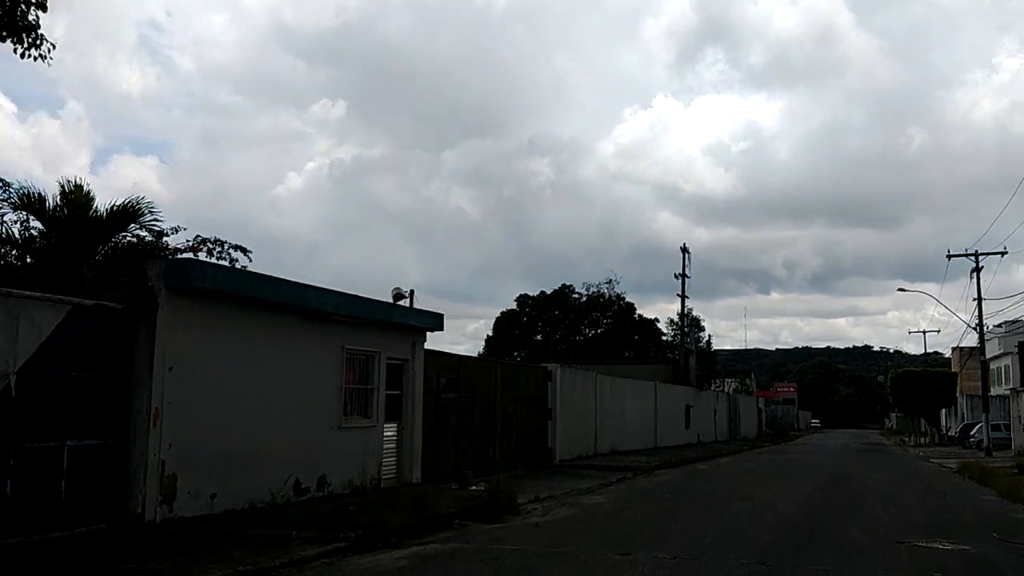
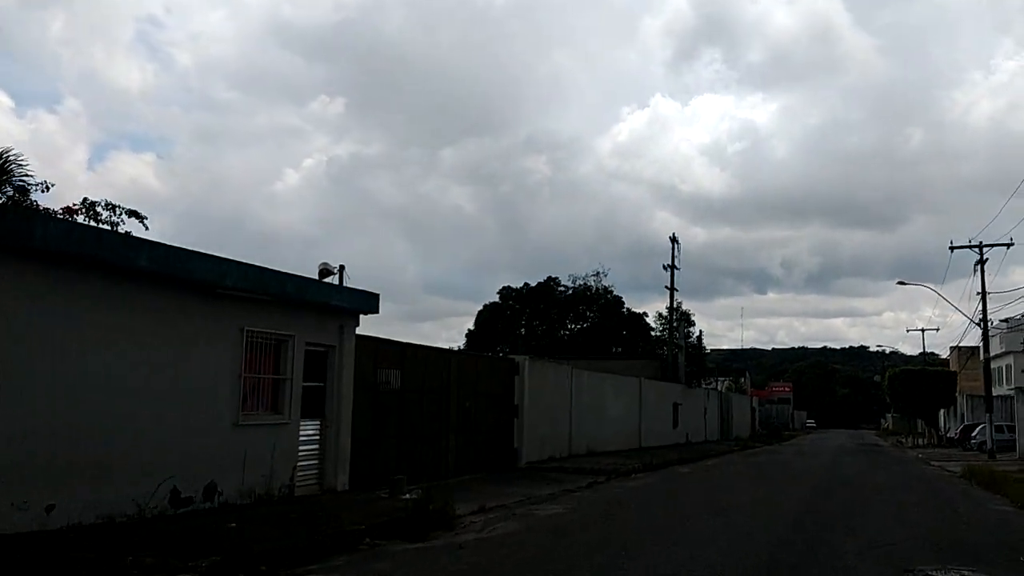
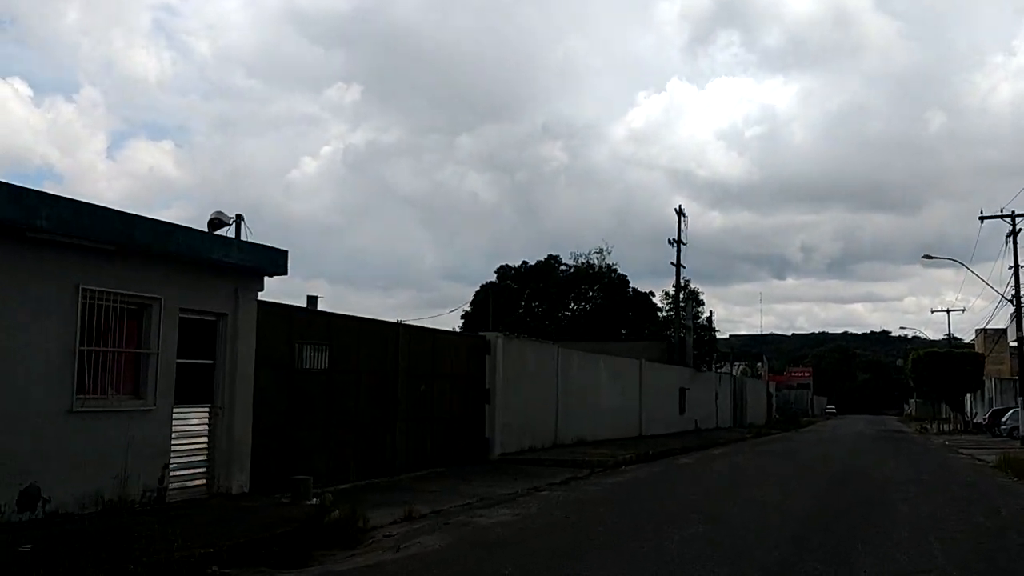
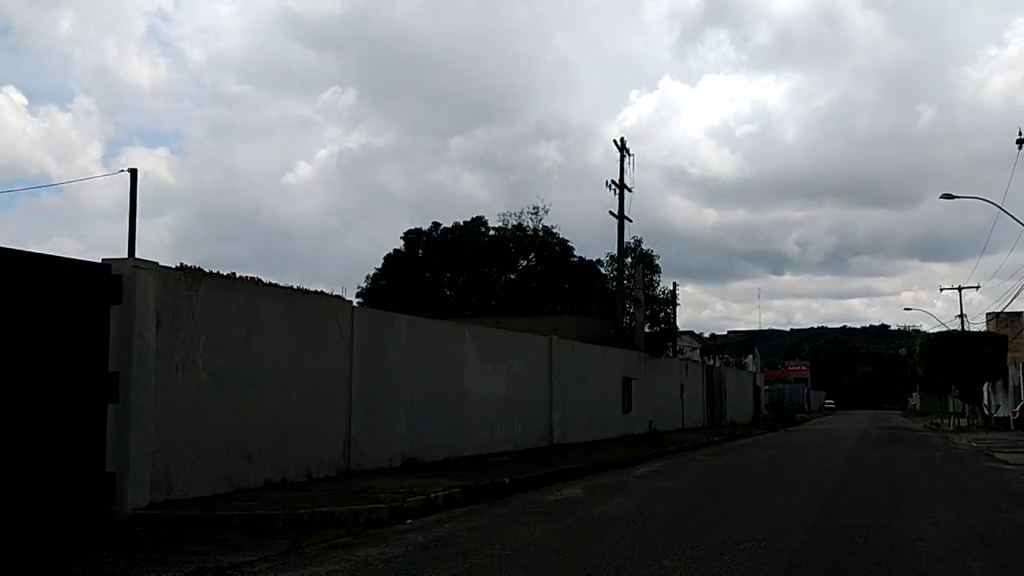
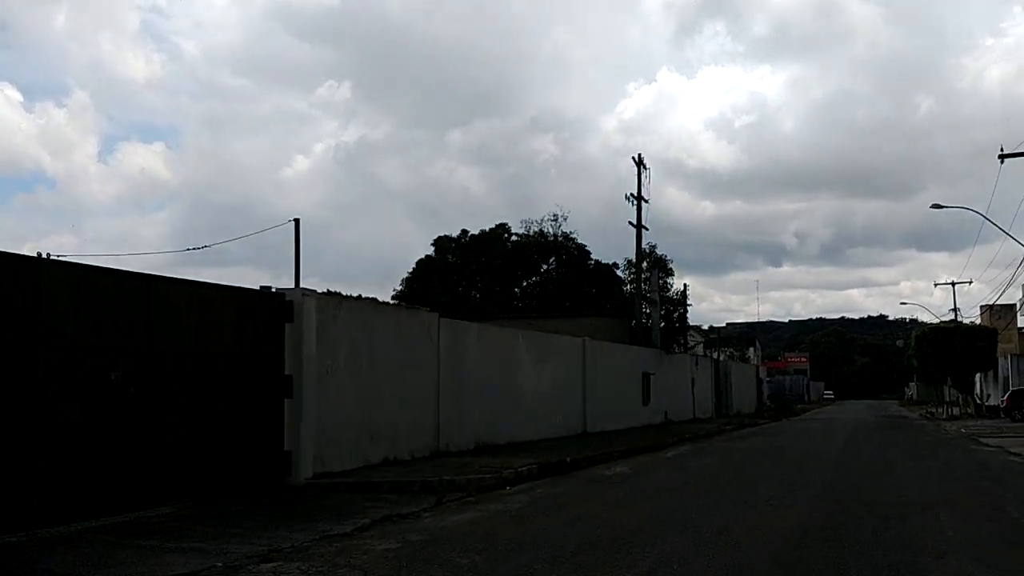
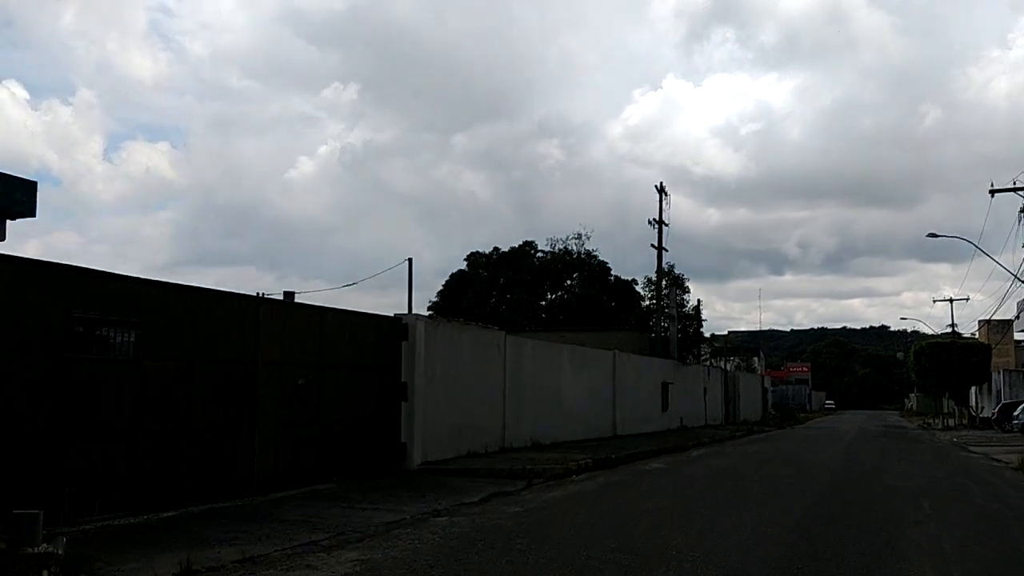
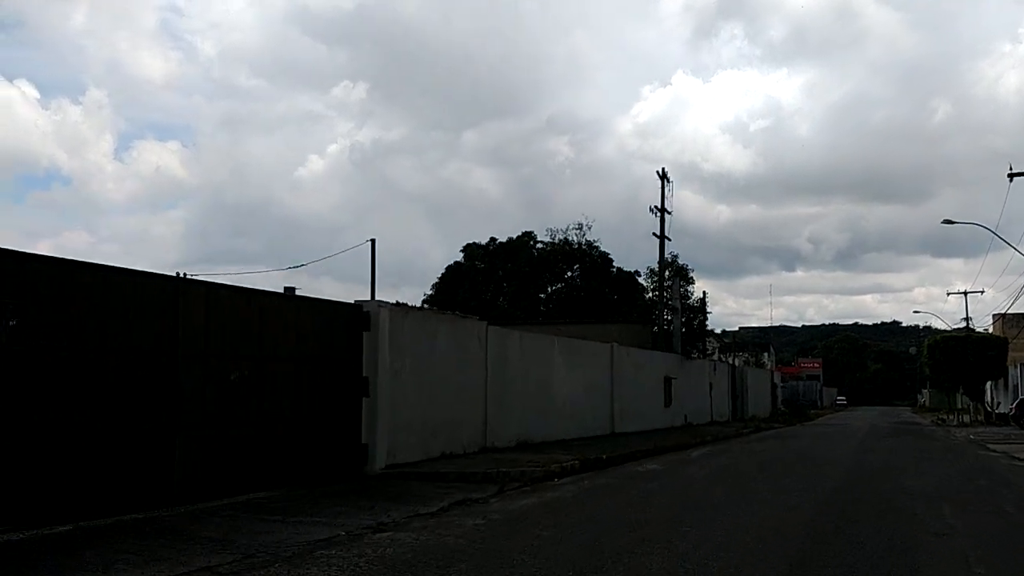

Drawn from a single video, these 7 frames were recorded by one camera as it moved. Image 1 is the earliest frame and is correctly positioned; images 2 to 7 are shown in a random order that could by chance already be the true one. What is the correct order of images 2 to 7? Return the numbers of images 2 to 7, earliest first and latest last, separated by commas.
2, 3, 6, 7, 5, 4
